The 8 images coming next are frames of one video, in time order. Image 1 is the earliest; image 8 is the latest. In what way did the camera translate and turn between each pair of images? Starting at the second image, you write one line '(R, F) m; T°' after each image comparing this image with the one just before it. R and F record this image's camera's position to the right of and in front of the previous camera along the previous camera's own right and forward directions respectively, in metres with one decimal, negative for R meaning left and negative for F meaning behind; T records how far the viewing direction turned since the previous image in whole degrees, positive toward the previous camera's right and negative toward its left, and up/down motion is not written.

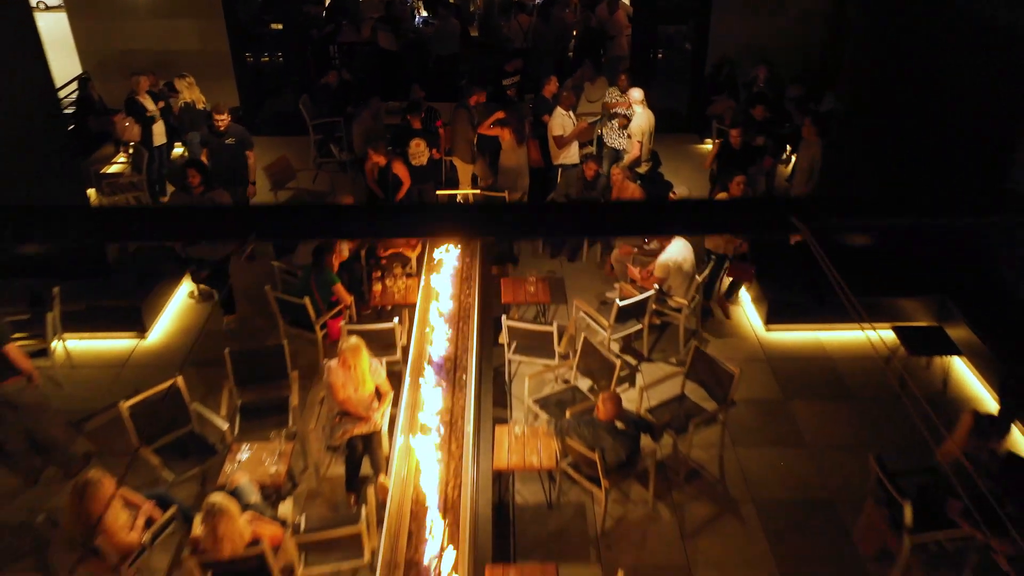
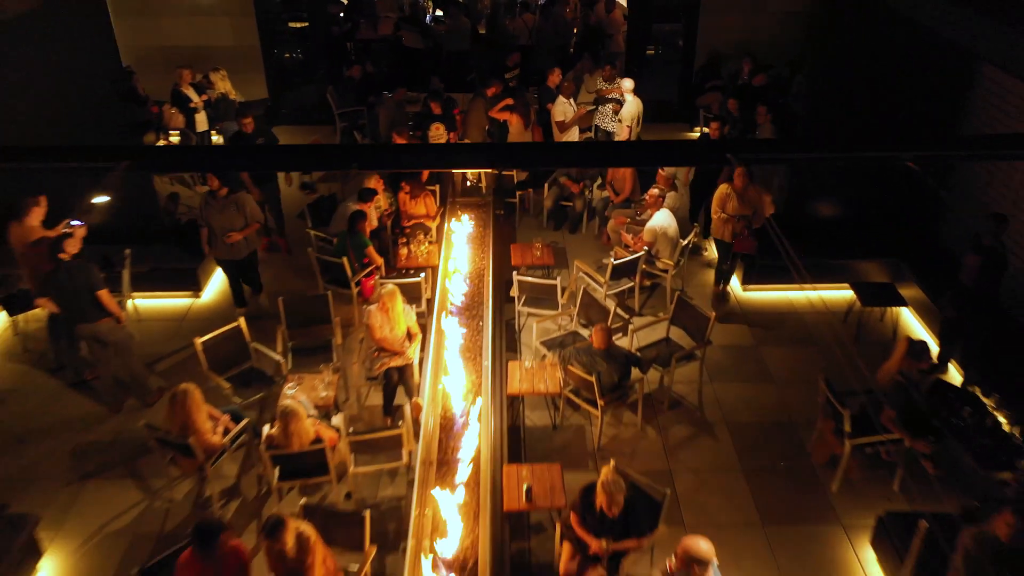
(-0.1, -0.8) m; 0°
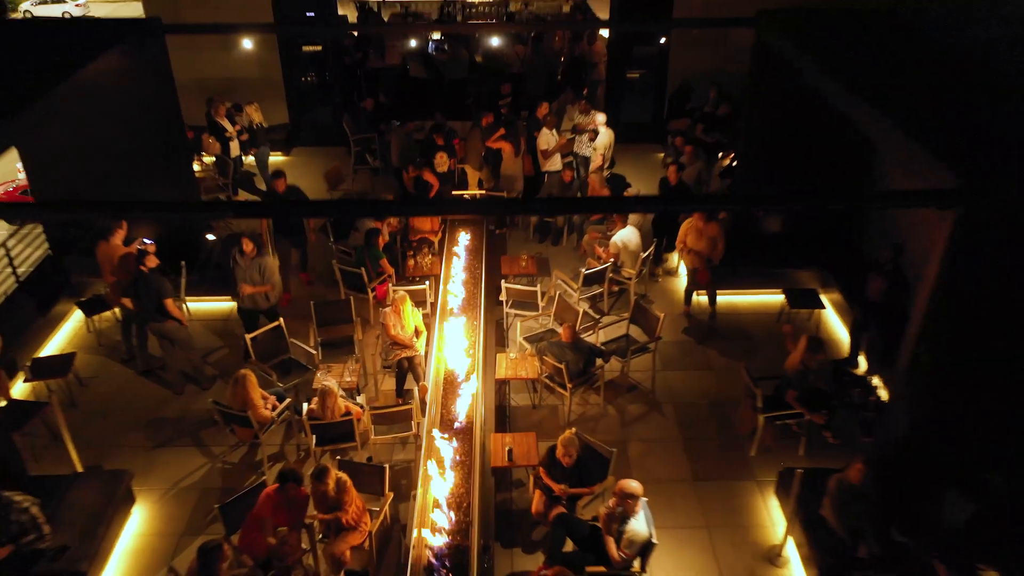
(+0.1, -1.2) m; 0°
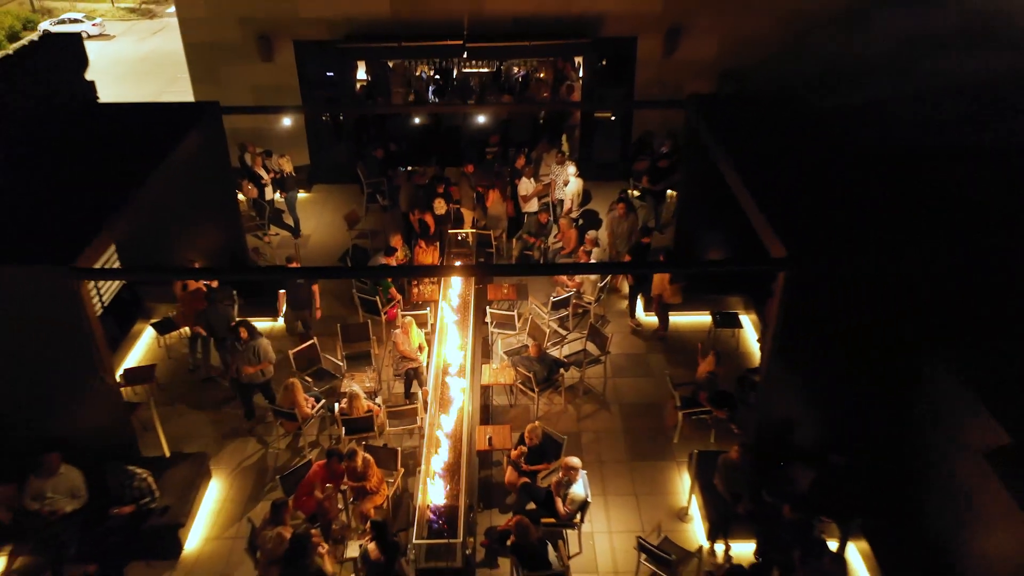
(+0.2, -1.7) m; 0°
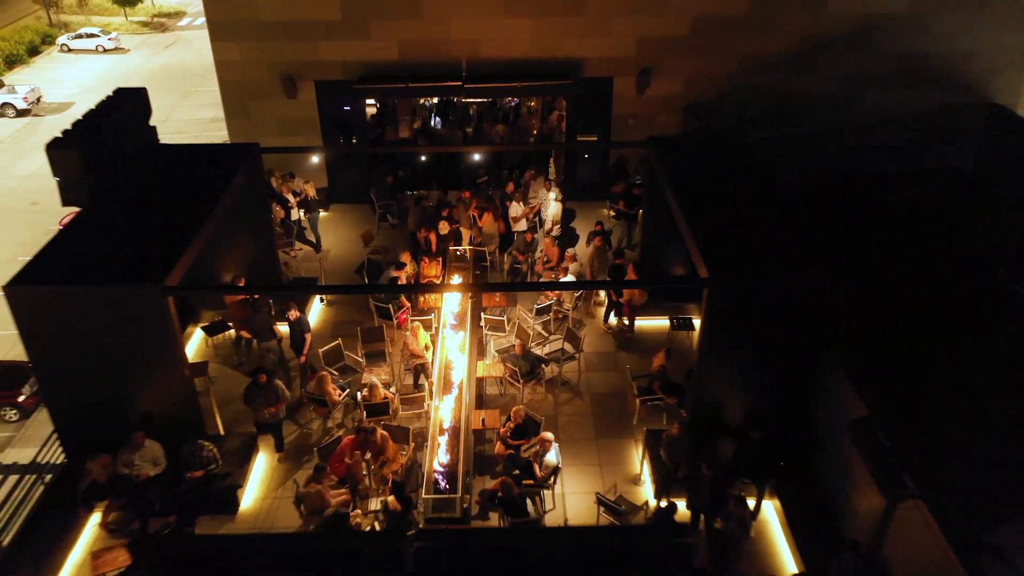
(+0.1, -1.7) m; 0°
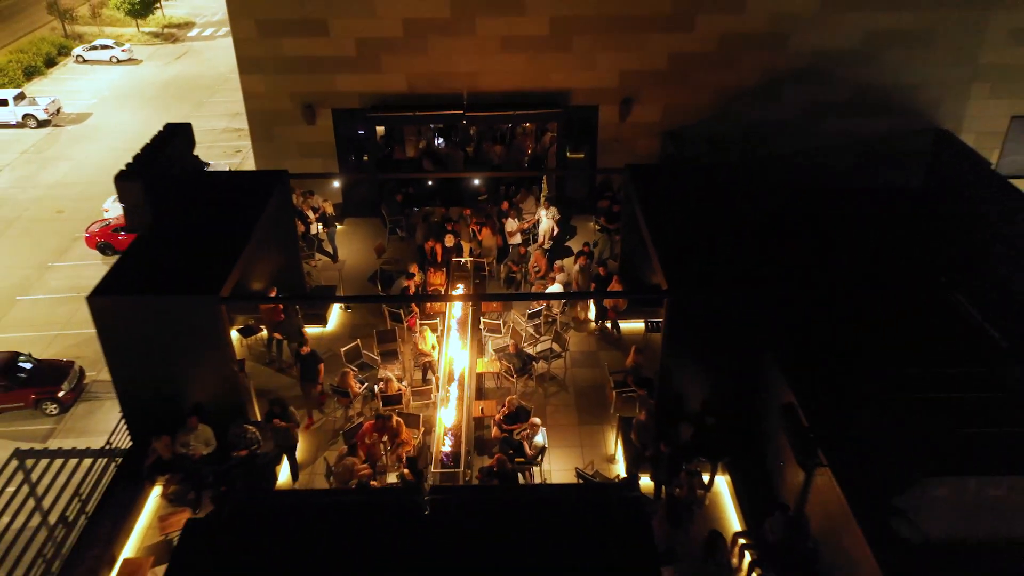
(+0.1, -1.5) m; 0°
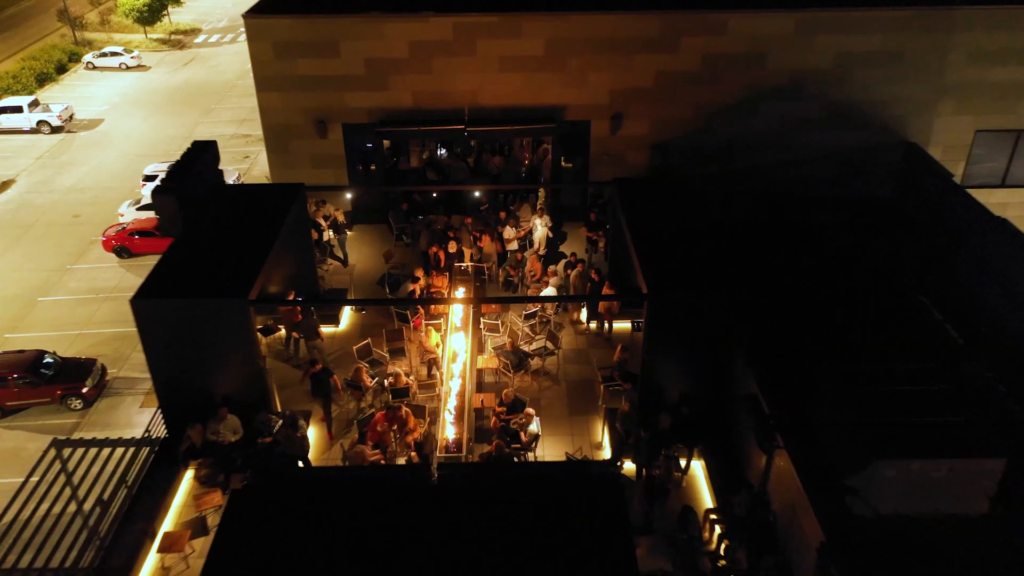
(0.0, -1.0) m; 0°
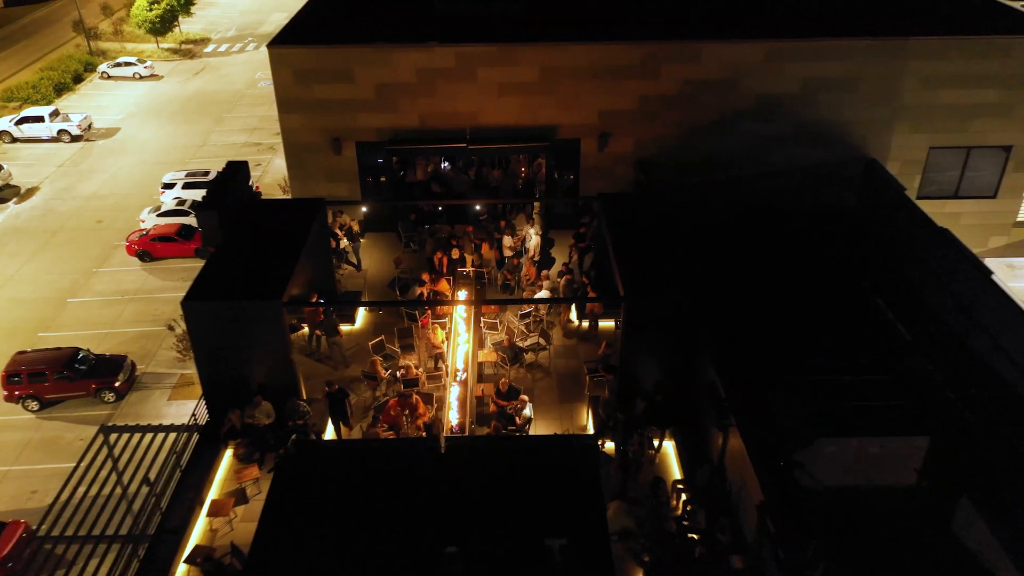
(+0.1, -1.6) m; 0°
